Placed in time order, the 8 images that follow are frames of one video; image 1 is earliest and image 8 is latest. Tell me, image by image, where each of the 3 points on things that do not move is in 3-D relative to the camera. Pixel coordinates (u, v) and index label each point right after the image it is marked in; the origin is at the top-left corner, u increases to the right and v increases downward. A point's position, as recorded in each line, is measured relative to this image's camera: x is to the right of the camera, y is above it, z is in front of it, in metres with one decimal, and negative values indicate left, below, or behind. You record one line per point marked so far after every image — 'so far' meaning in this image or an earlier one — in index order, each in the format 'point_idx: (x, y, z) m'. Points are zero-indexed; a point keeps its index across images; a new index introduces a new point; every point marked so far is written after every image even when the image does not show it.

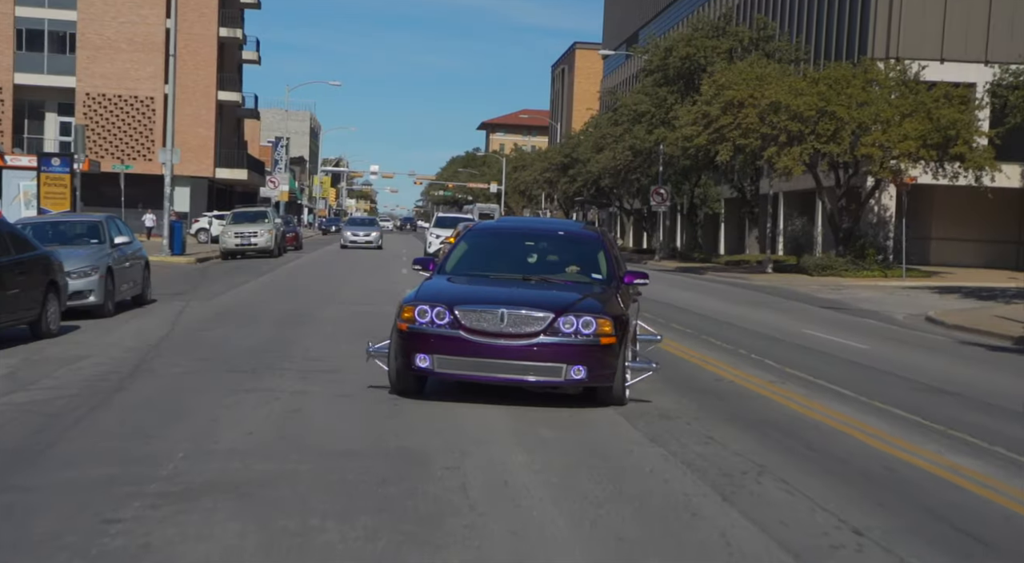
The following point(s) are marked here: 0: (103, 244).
0: (-6.6, +0.6, +17.7) m
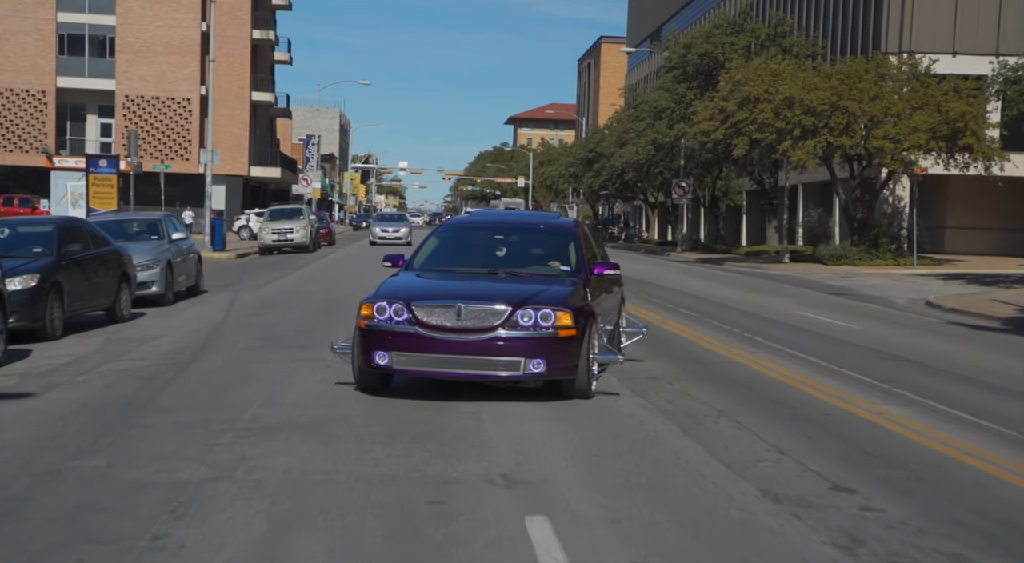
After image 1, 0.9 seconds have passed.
0: (-6.3, +0.8, +19.7) m
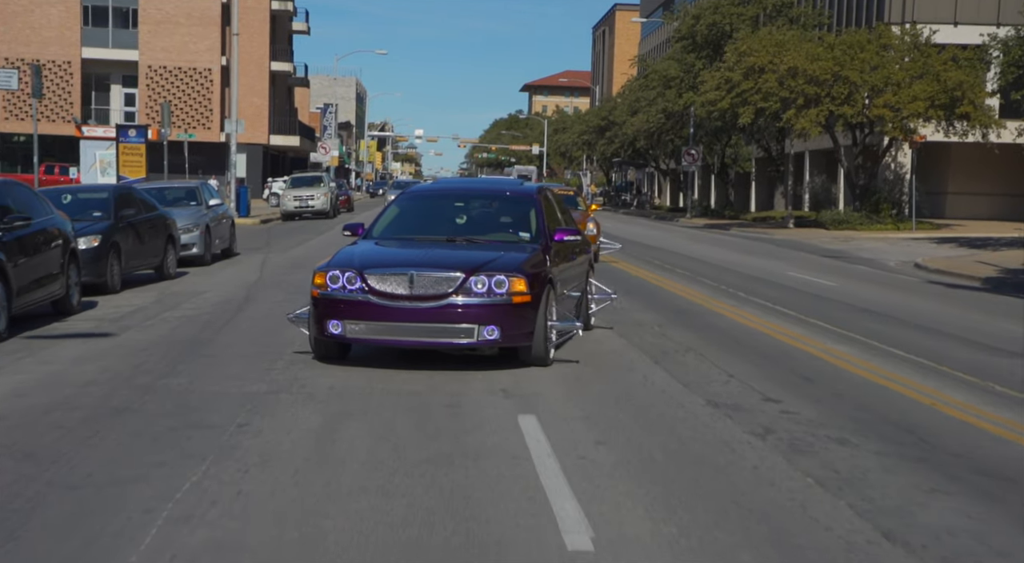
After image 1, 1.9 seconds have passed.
0: (-6.1, +1.5, +21.5) m
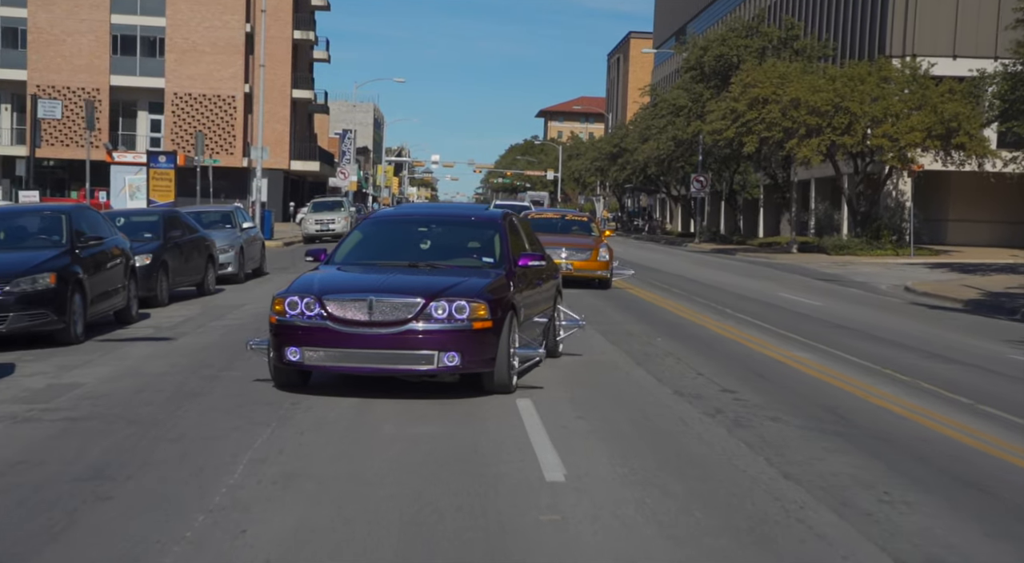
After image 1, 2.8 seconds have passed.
0: (-5.9, +1.1, +23.4) m
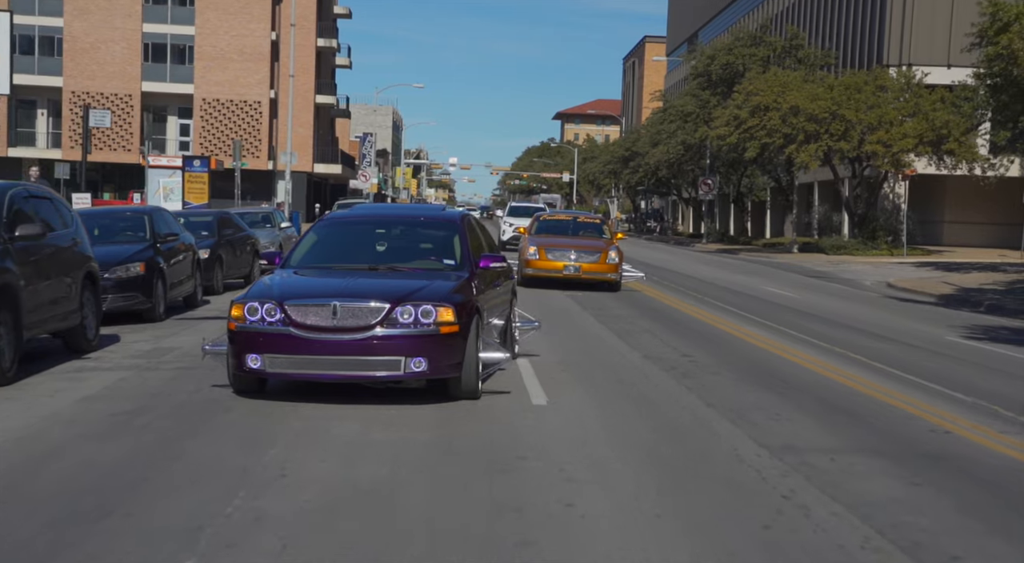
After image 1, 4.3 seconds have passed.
0: (-5.7, +1.3, +26.2) m
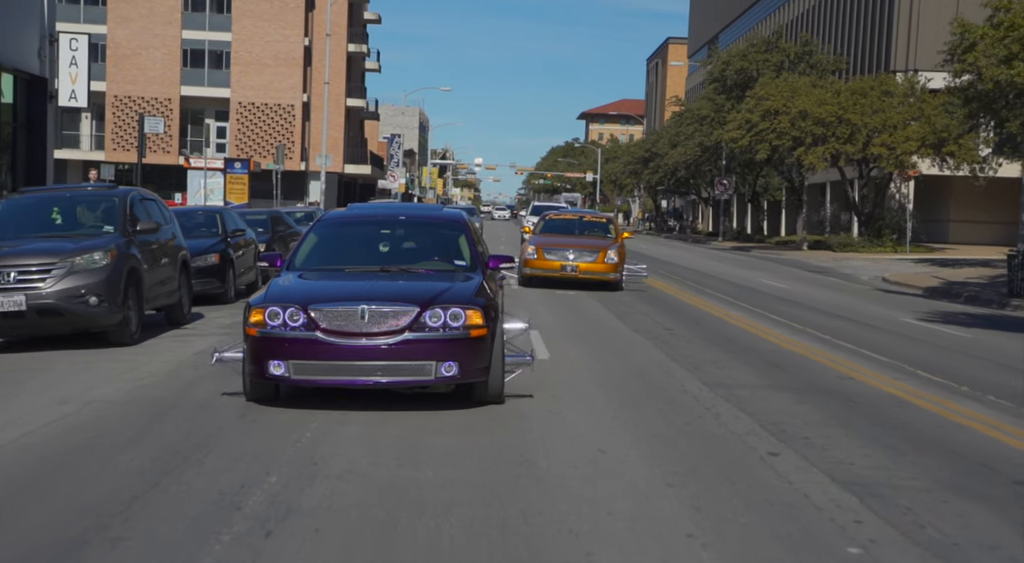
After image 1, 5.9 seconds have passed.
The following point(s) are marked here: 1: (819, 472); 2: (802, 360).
0: (-5.1, +1.5, +29.1) m
1: (+1.9, -1.2, +6.9) m
2: (+3.3, -0.9, +12.6) m
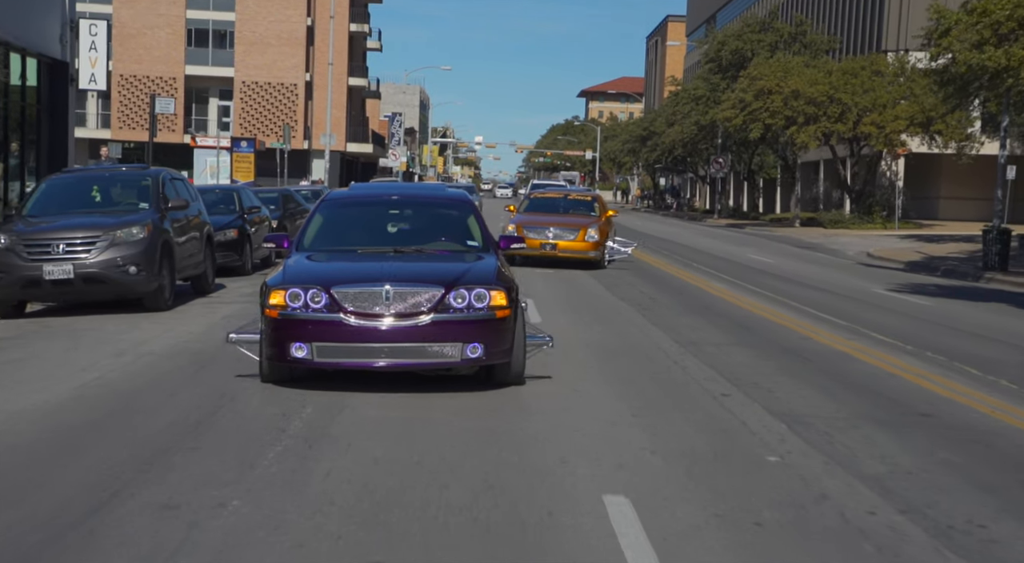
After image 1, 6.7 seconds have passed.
0: (-5.2, +2.2, +30.5) m
1: (+1.9, -1.0, +8.4) m
2: (+3.3, -0.5, +14.0) m
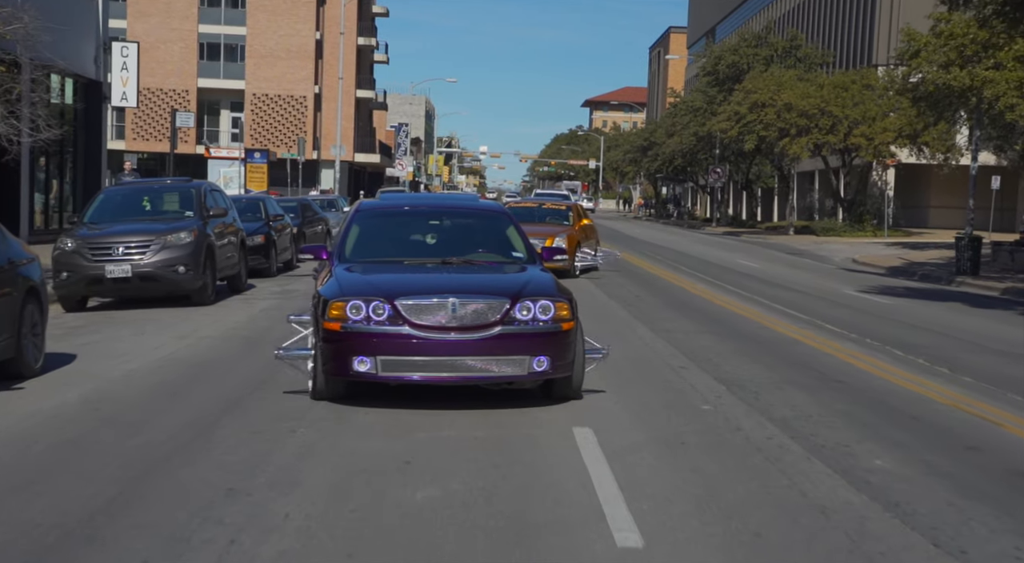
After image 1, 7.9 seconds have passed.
0: (-5.1, +2.1, +32.5) m
1: (+1.9, -0.9, +10.4) m
2: (+3.3, -0.5, +16.0) m
